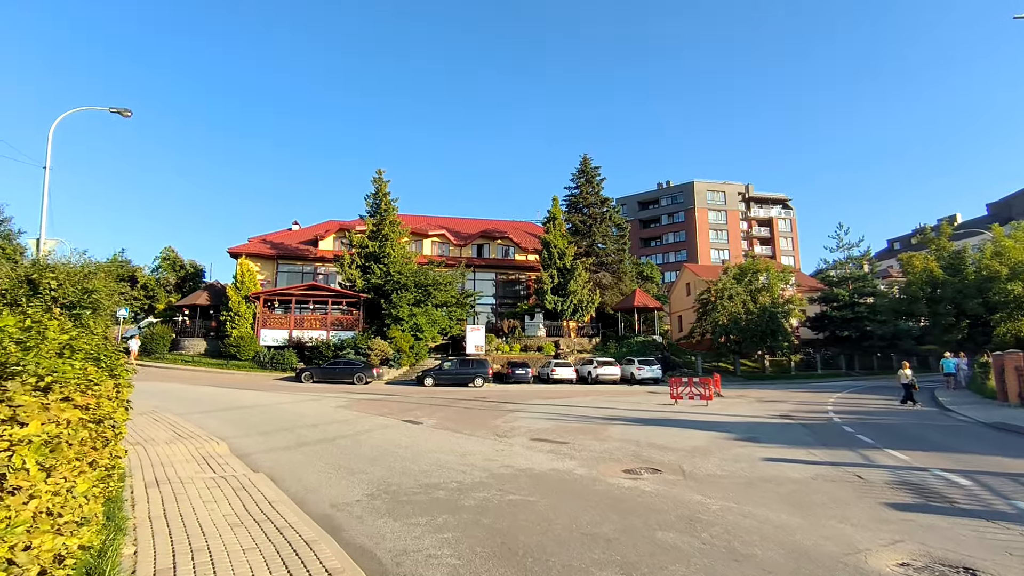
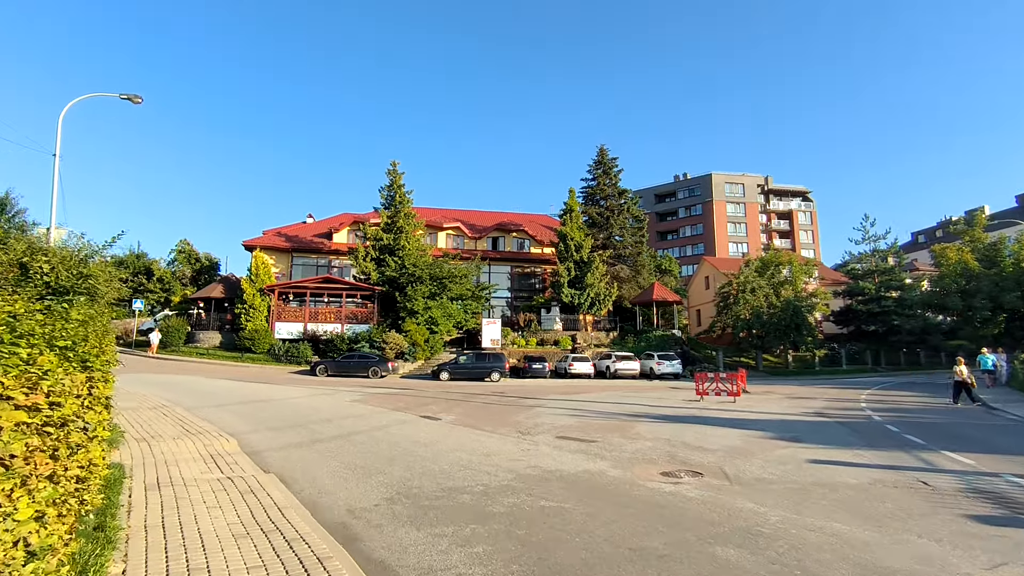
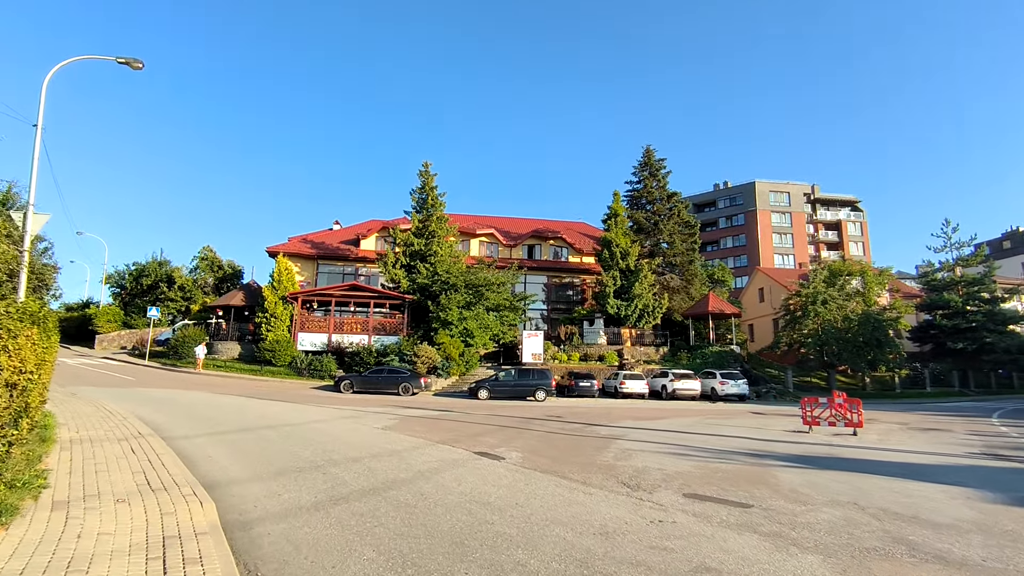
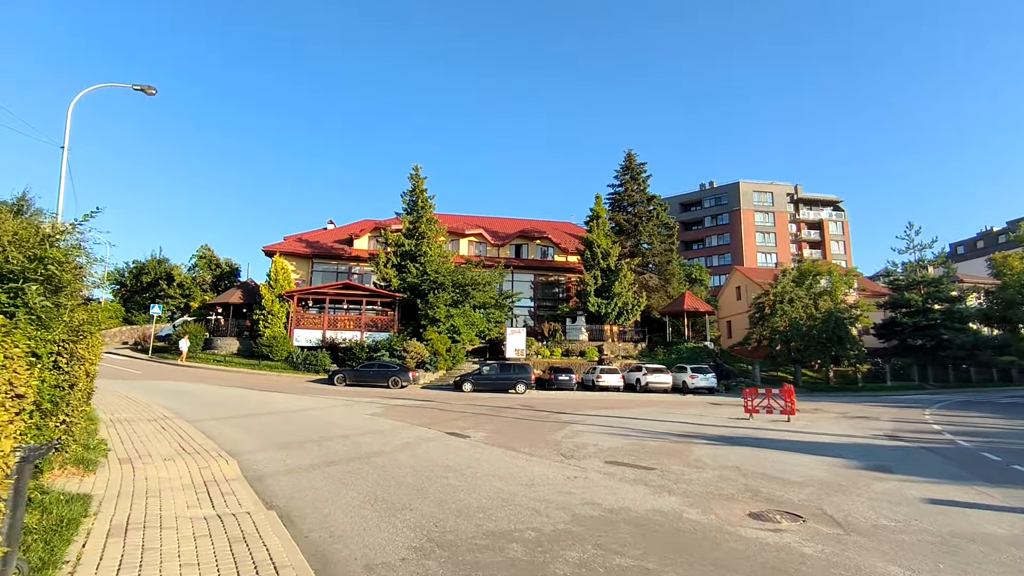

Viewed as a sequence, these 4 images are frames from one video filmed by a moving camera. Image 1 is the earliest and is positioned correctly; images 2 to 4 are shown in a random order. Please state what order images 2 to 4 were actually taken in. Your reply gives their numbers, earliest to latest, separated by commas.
2, 4, 3
